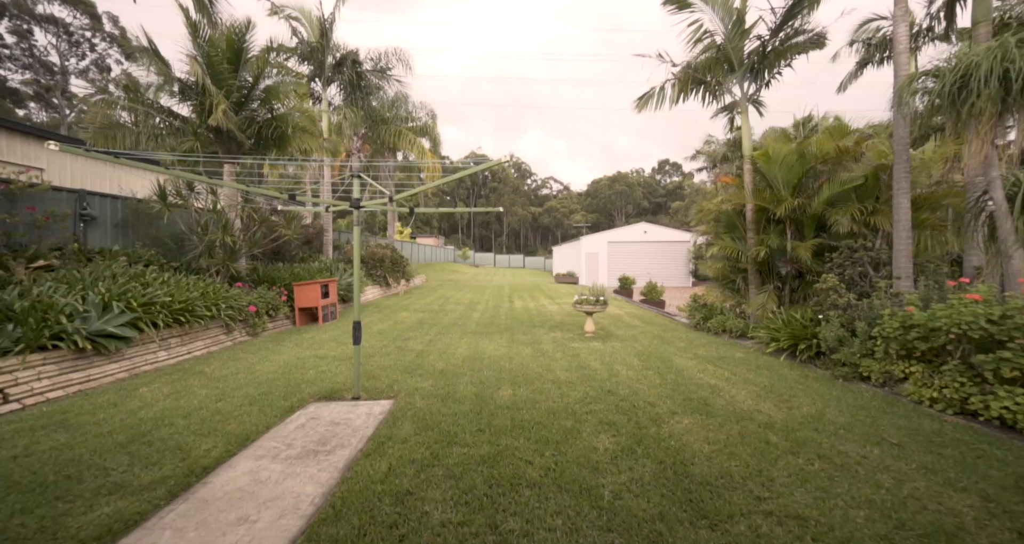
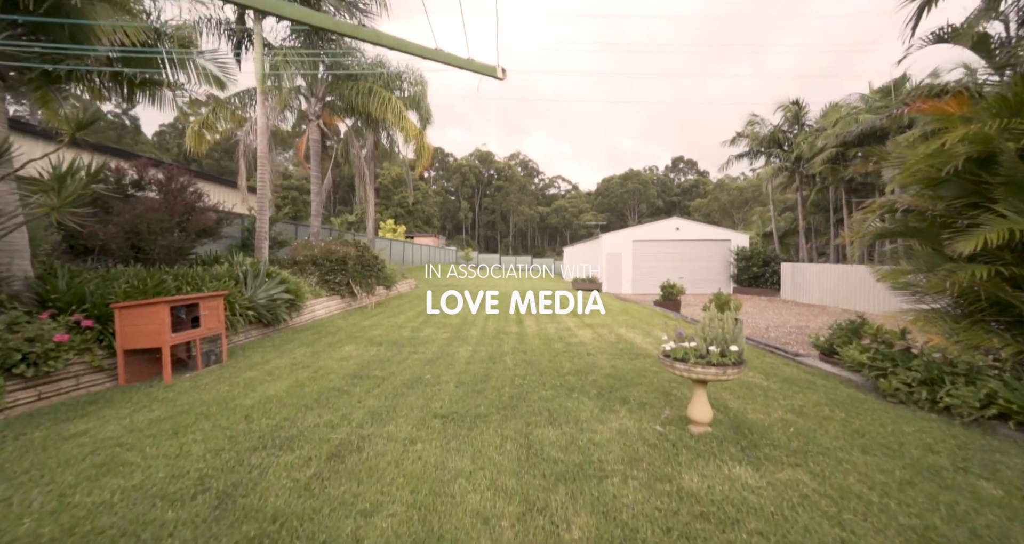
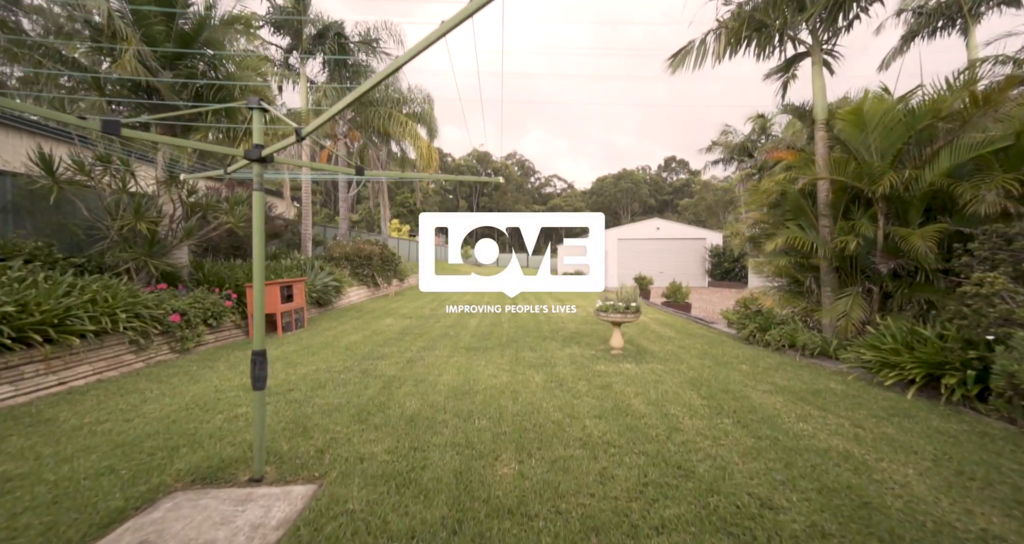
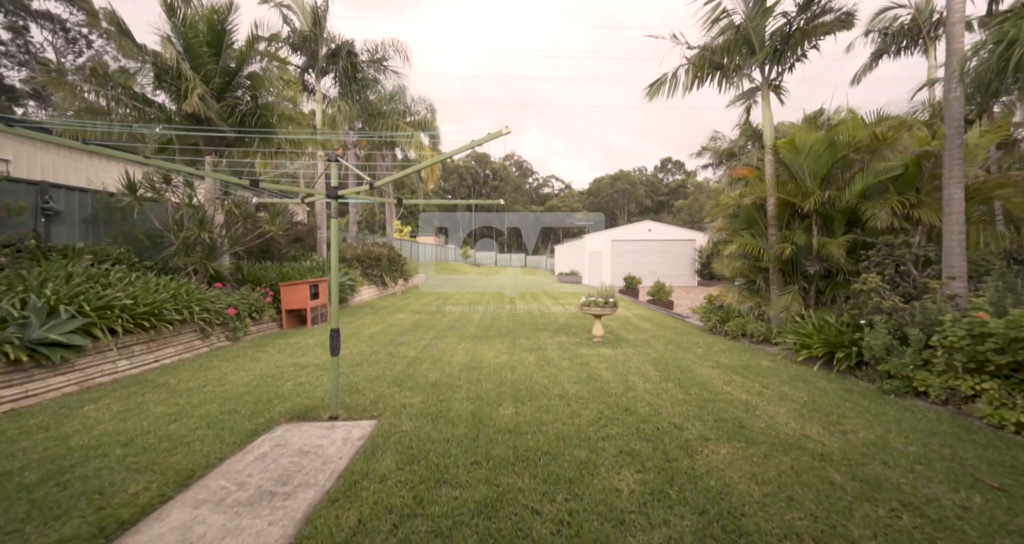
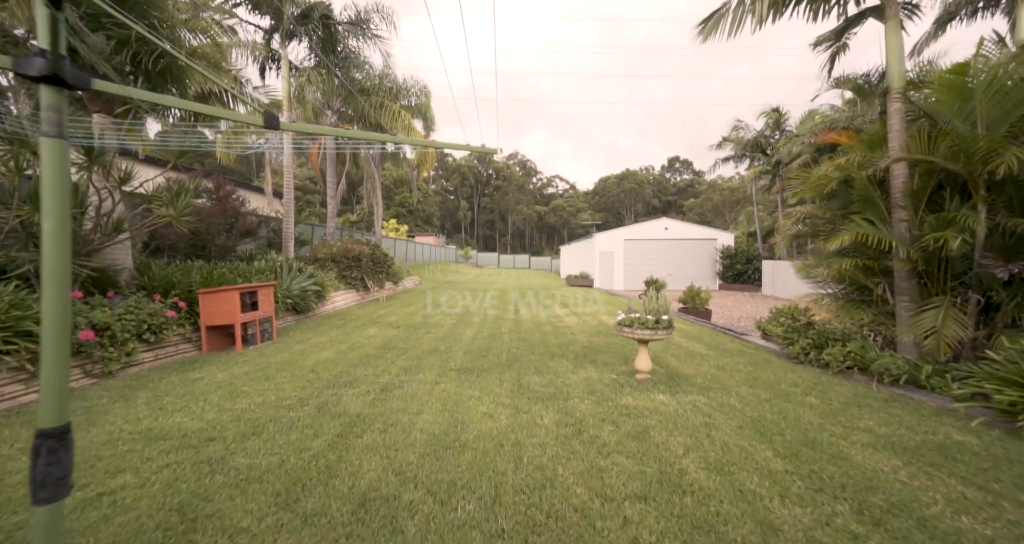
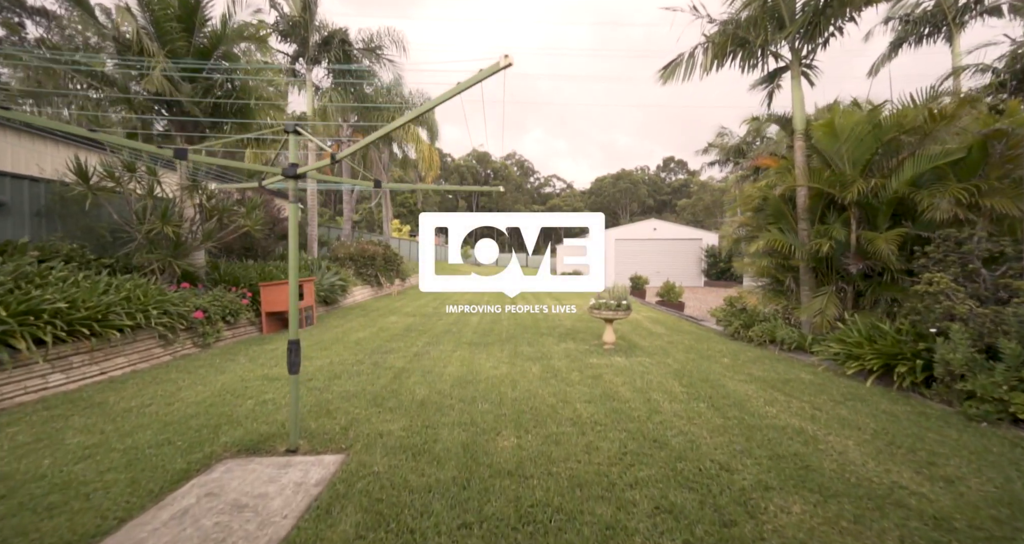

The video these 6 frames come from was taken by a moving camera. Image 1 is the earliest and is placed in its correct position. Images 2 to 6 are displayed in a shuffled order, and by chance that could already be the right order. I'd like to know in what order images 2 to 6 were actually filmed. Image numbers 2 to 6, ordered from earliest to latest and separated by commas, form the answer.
4, 6, 3, 5, 2
